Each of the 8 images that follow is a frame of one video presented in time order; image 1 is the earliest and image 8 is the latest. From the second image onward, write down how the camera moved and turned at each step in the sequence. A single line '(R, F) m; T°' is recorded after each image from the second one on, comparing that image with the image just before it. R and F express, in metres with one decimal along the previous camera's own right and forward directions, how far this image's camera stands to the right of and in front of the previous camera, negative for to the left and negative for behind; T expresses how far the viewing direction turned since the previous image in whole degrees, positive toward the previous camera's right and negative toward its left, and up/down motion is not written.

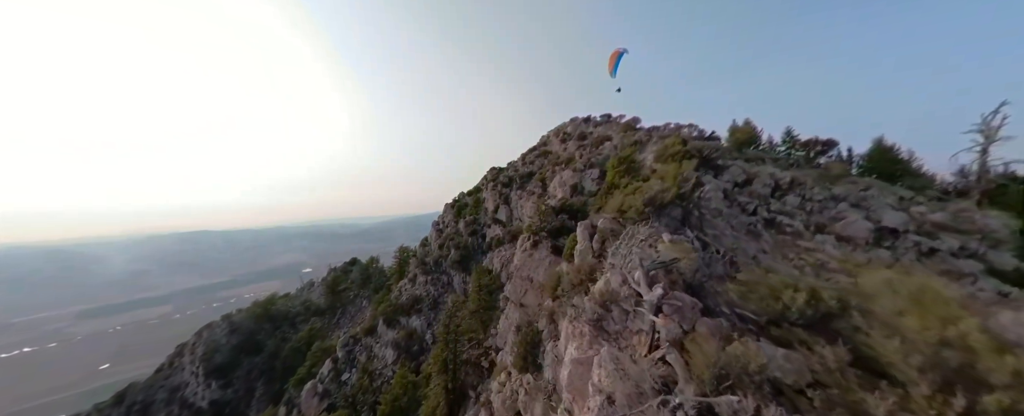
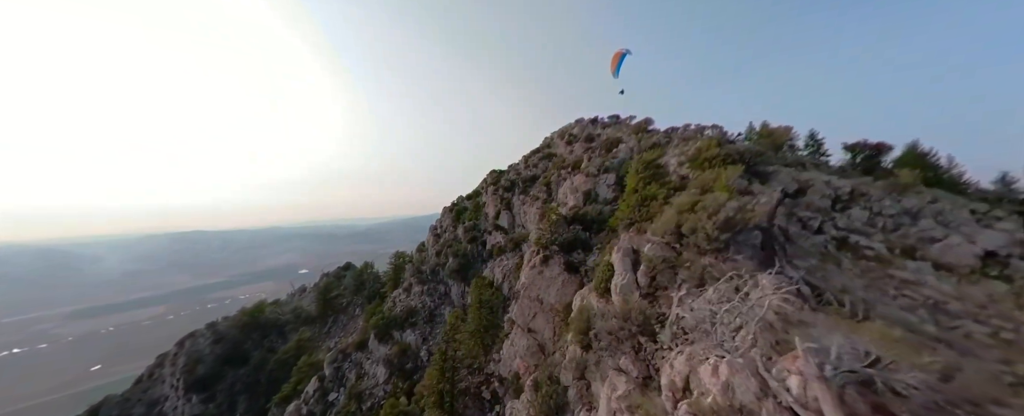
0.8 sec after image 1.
(-0.5, +2.4) m; 0°
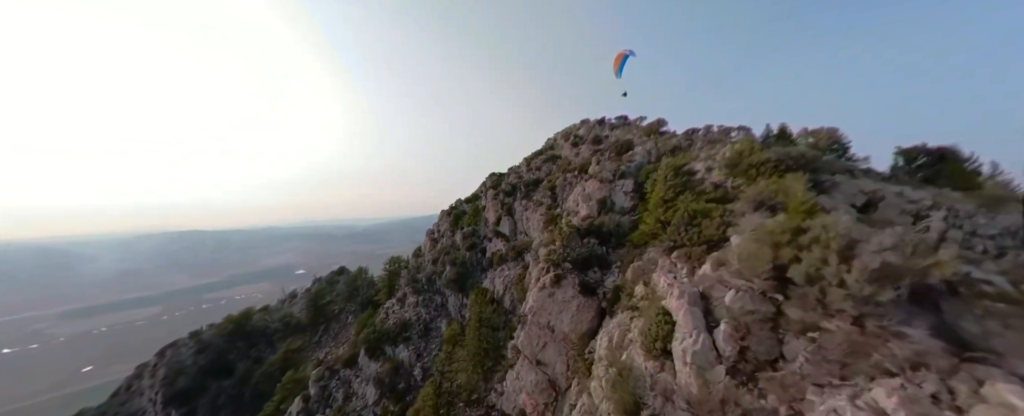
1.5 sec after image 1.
(-0.4, +2.3) m; 0°
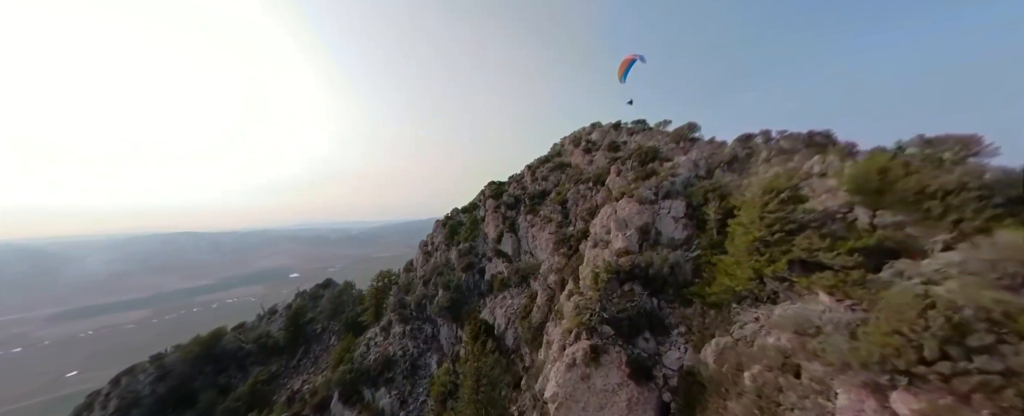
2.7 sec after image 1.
(-0.6, +4.5) m; 0°
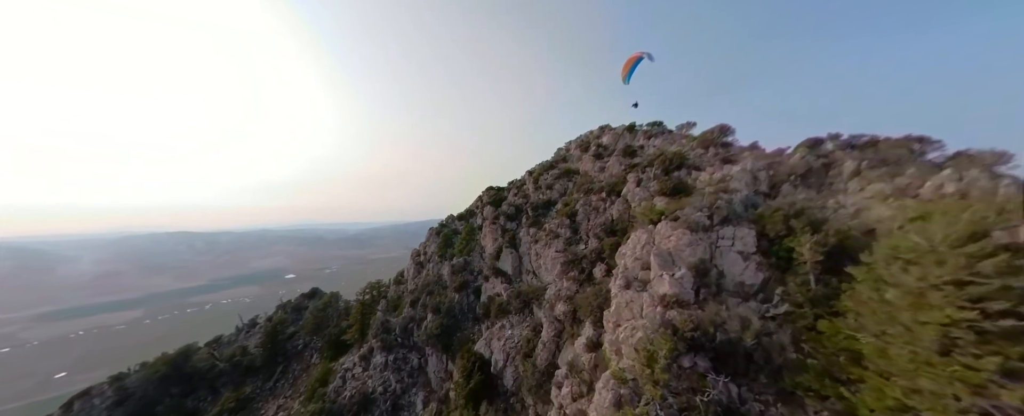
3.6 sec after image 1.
(-0.2, +3.7) m; 0°
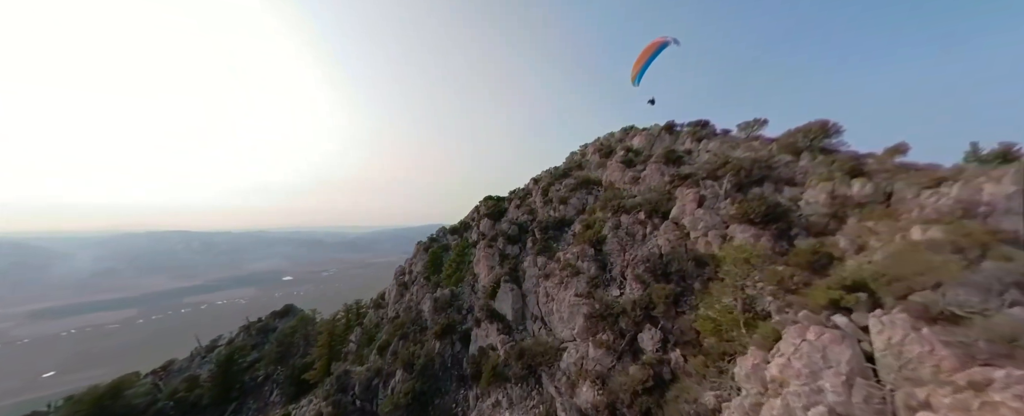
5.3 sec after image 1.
(-0.2, +6.7) m; 0°
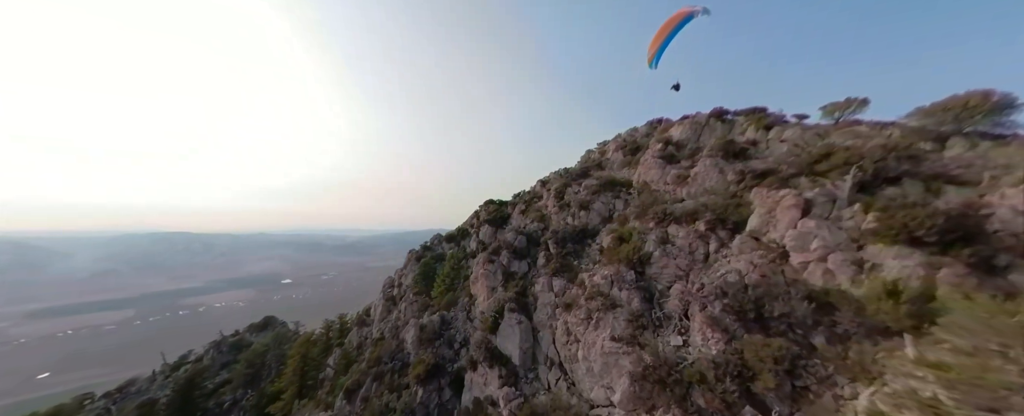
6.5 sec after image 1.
(-0.4, +4.7) m; 0°
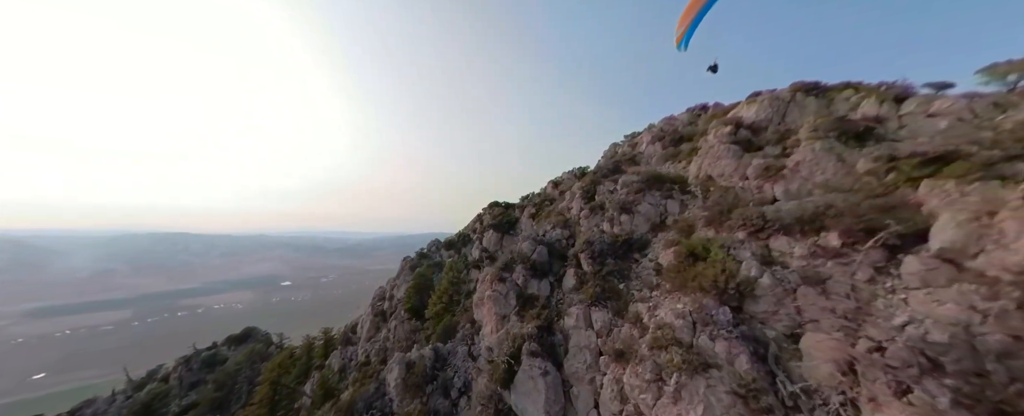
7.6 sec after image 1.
(-0.8, +4.4) m; 0°
